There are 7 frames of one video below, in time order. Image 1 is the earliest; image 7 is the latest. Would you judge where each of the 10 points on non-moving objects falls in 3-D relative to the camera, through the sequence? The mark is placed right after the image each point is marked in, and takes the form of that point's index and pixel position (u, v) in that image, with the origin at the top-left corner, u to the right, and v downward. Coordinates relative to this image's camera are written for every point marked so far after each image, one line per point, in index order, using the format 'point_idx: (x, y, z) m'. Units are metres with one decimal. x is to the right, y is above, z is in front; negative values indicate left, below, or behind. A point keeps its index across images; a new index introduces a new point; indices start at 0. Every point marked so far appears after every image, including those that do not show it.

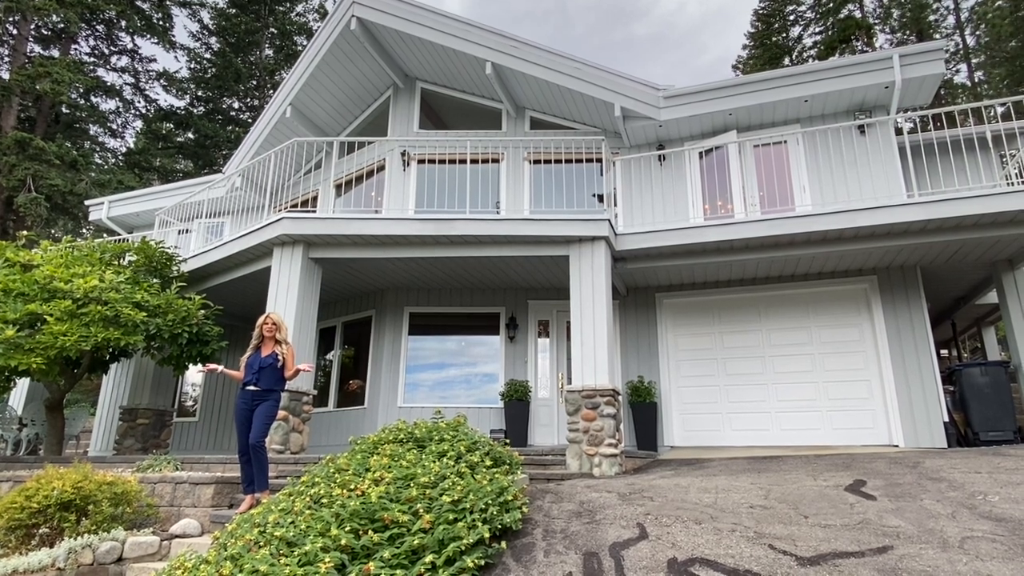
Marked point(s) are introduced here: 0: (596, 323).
0: (+0.9, -0.3, +6.4) m
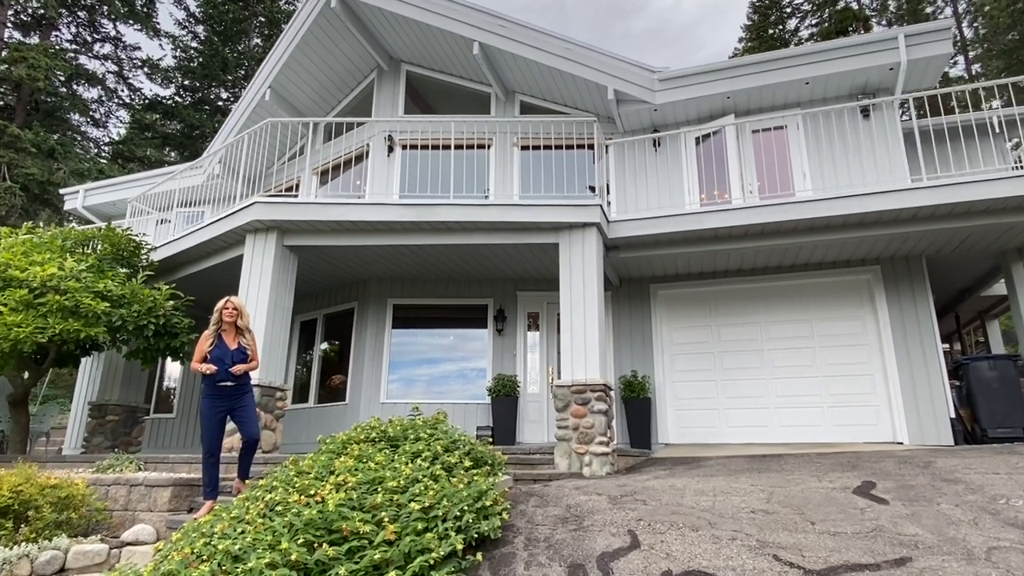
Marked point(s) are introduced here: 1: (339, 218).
0: (+0.7, -0.2, +6.1) m
1: (-1.8, +0.7, +6.4) m
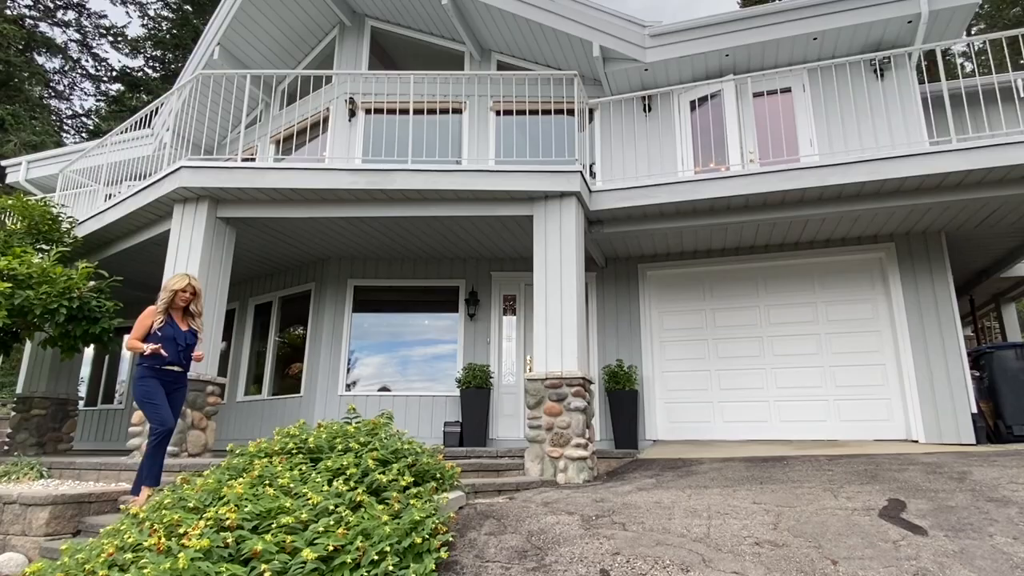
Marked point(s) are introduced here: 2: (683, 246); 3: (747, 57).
0: (+0.4, -0.1, +5.3) m
1: (-2.1, +0.9, +5.6) m
2: (+1.9, +0.5, +7.0) m
3: (+2.7, +2.6, +7.1) m
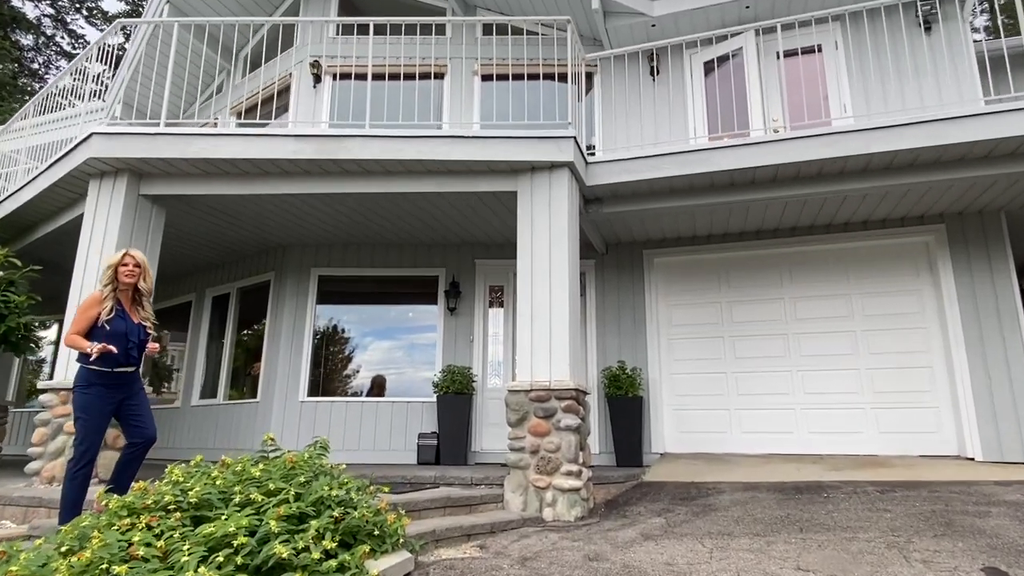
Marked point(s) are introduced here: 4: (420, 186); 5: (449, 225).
0: (+0.3, 0.0, +4.3) m
1: (-2.2, +1.0, +4.6) m
2: (+1.8, +0.6, +6.0) m
3: (+2.5, +2.7, +6.1) m
4: (-0.7, +0.8, +4.8) m
5: (-0.6, +0.6, +5.9) m
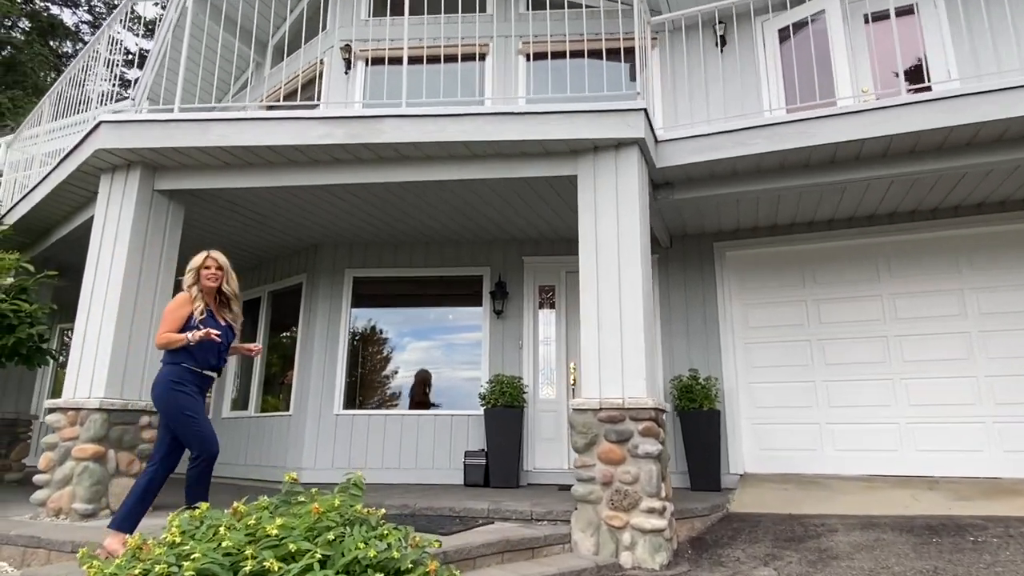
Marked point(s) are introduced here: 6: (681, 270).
0: (+0.7, 0.0, +3.7) m
1: (-1.9, +1.0, +4.1) m
2: (+2.2, +0.6, +5.3) m
3: (+2.9, +2.8, +5.3) m
4: (-0.3, +0.8, +4.2) m
5: (-0.1, +0.6, +5.3) m
6: (+1.5, +0.2, +5.6) m
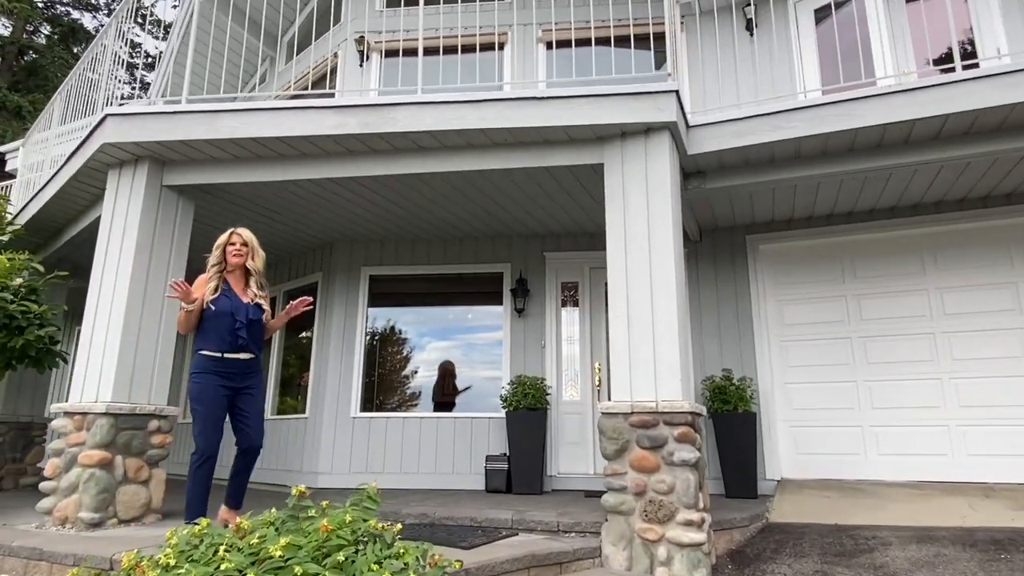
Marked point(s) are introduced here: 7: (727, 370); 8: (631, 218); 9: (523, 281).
0: (+0.8, 0.0, +3.4) m
1: (-1.7, +1.0, +3.9) m
2: (+2.4, +0.6, +5.0) m
3: (+3.1, +2.8, +4.9) m
4: (-0.2, +0.8, +4.0) m
5: (0.0, +0.6, +5.0) m
6: (+1.7, +0.2, +5.4) m
7: (+1.8, -0.7, +5.1) m
8: (+0.7, +0.4, +3.6) m
9: (+0.1, +0.1, +5.6) m
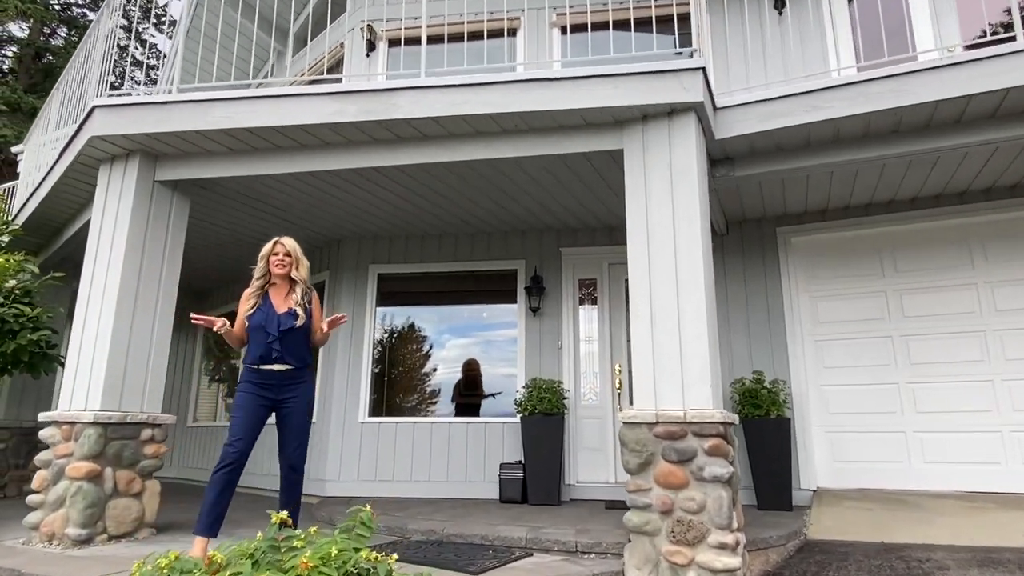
0: (+0.9, 0.0, +3.1) m
1: (-1.6, +1.0, +3.7) m
2: (+2.5, +0.7, +4.6) m
3: (+3.2, +2.9, +4.6) m
4: (-0.1, +0.8, +3.7) m
5: (+0.1, +0.6, +4.8) m
6: (+1.8, +0.2, +5.0) m
7: (+1.9, -0.6, +4.8) m
8: (+0.7, +0.4, +3.3) m
9: (+0.2, +0.1, +5.3) m
